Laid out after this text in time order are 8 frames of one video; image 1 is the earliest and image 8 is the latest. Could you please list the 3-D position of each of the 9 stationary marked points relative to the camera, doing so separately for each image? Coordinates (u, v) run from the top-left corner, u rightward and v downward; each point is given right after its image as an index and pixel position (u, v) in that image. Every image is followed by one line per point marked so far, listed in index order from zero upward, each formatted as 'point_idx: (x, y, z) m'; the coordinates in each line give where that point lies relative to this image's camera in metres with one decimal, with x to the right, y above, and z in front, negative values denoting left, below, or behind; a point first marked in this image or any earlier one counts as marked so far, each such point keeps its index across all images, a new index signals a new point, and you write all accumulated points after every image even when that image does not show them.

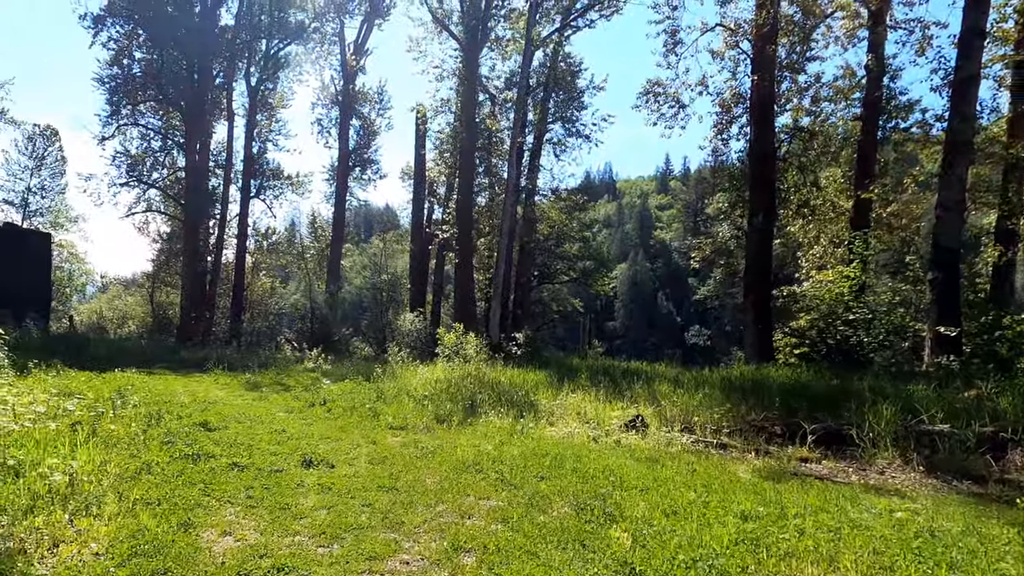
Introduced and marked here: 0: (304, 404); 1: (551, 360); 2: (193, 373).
0: (-2.7, -1.5, +9.2) m
1: (+0.8, -1.4, +13.5) m
2: (-5.7, -1.6, +12.7) m
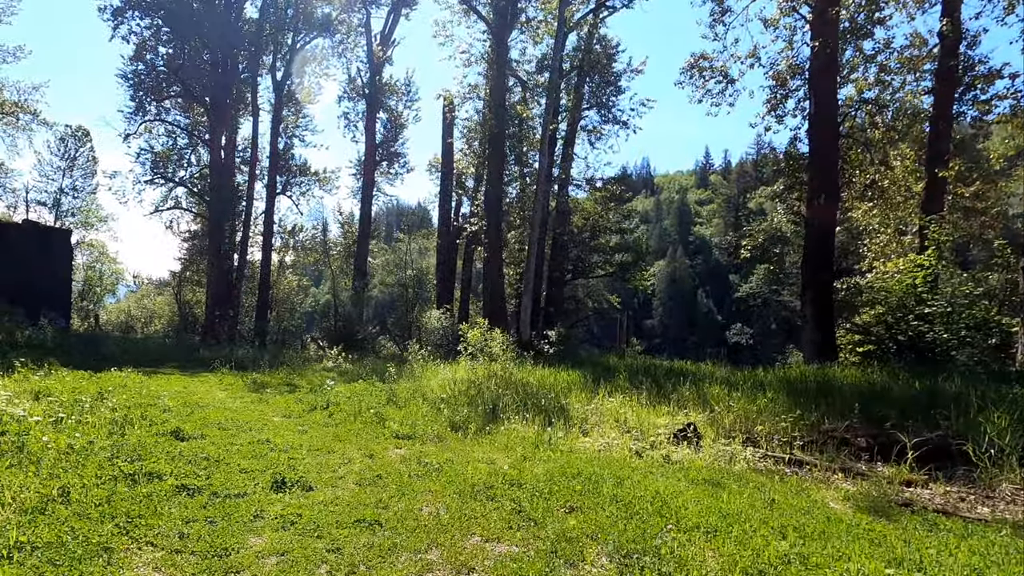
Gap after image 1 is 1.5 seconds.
0: (-2.4, -1.4, +8.2) m
1: (+1.4, -1.3, +12.3) m
2: (-5.2, -1.4, +11.8) m
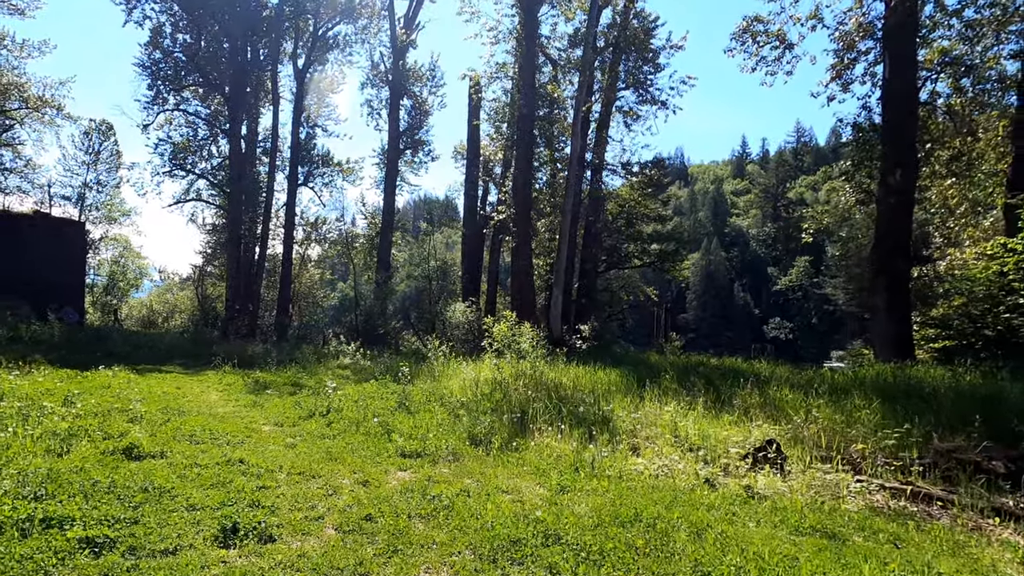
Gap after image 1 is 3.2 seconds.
0: (-2.1, -1.3, +7.0) m
1: (+1.9, -1.1, +11.0) m
2: (-4.7, -1.3, +10.8) m
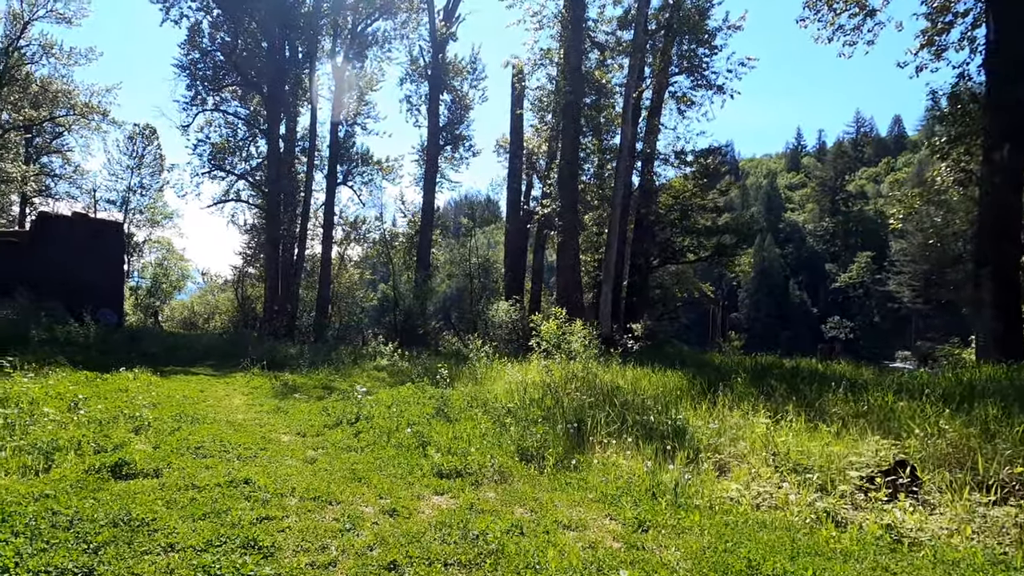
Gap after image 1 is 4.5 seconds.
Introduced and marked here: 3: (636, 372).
0: (-1.6, -1.2, +6.2) m
1: (+2.5, -1.0, +9.9) m
2: (-4.0, -1.3, +10.1) m
3: (+1.3, -0.9, +7.4) m
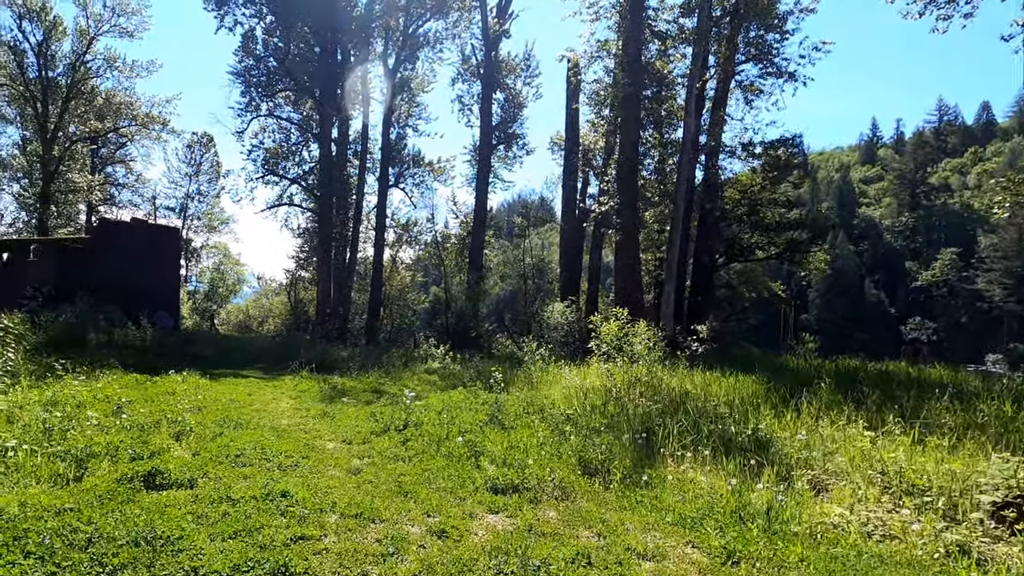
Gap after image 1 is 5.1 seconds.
0: (-1.2, -1.2, +5.8) m
1: (+3.3, -1.0, +9.3) m
2: (-3.3, -1.3, +9.9) m
3: (+1.9, -0.9, +6.8) m
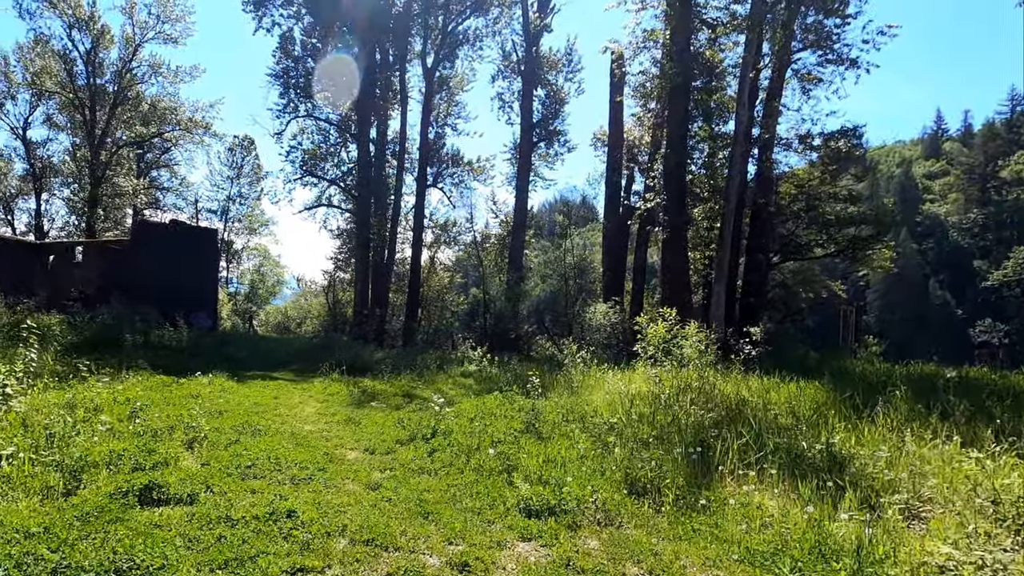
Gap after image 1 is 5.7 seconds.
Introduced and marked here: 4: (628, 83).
0: (-0.9, -1.2, +5.4) m
1: (+3.7, -1.0, +8.6) m
2: (-2.7, -1.3, +9.6) m
3: (+2.2, -0.8, +6.2) m
4: (+2.6, +4.7, +16.2) m
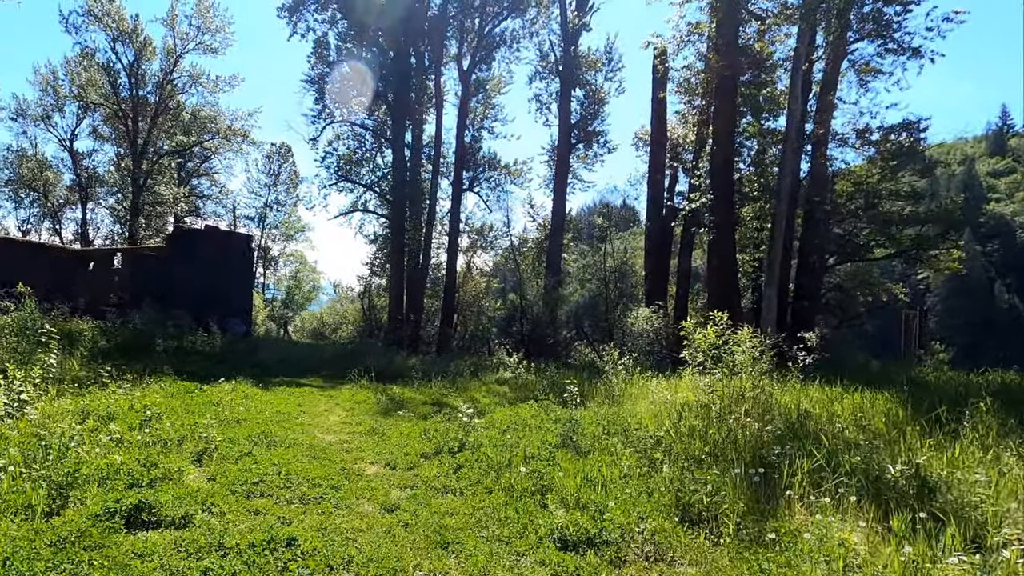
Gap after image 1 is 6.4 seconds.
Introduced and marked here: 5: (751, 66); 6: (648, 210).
0: (-0.6, -1.2, +5.0) m
1: (+4.1, -1.0, +7.9) m
2: (-2.3, -1.3, +9.2) m
3: (+2.5, -0.8, +5.6) m
4: (+3.4, +4.6, +15.7) m
5: (+4.4, +4.3, +13.6) m
6: (+3.1, +1.8, +16.8) m
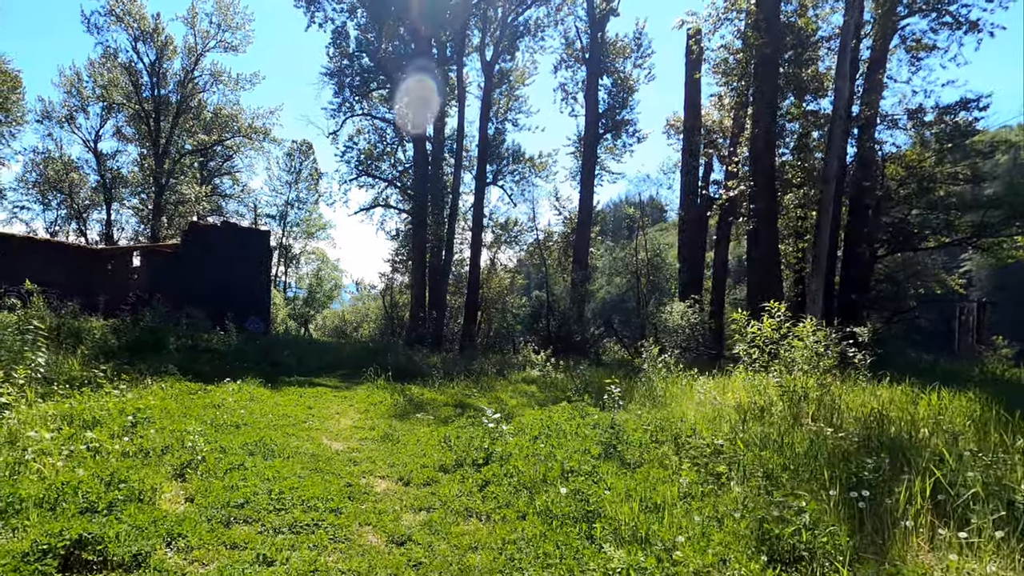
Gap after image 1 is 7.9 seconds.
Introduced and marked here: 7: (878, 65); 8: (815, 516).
0: (-0.4, -1.1, +4.2) m
1: (+4.4, -0.9, +7.0) m
2: (-1.9, -1.2, +8.6) m
3: (+2.7, -0.7, +4.8) m
4: (+3.9, +4.7, +14.8) m
5: (+4.9, +4.4, +12.7) m
6: (+3.7, +2.0, +15.9) m
7: (+6.5, +4.2, +13.1) m
8: (+1.2, -0.9, +2.8) m
